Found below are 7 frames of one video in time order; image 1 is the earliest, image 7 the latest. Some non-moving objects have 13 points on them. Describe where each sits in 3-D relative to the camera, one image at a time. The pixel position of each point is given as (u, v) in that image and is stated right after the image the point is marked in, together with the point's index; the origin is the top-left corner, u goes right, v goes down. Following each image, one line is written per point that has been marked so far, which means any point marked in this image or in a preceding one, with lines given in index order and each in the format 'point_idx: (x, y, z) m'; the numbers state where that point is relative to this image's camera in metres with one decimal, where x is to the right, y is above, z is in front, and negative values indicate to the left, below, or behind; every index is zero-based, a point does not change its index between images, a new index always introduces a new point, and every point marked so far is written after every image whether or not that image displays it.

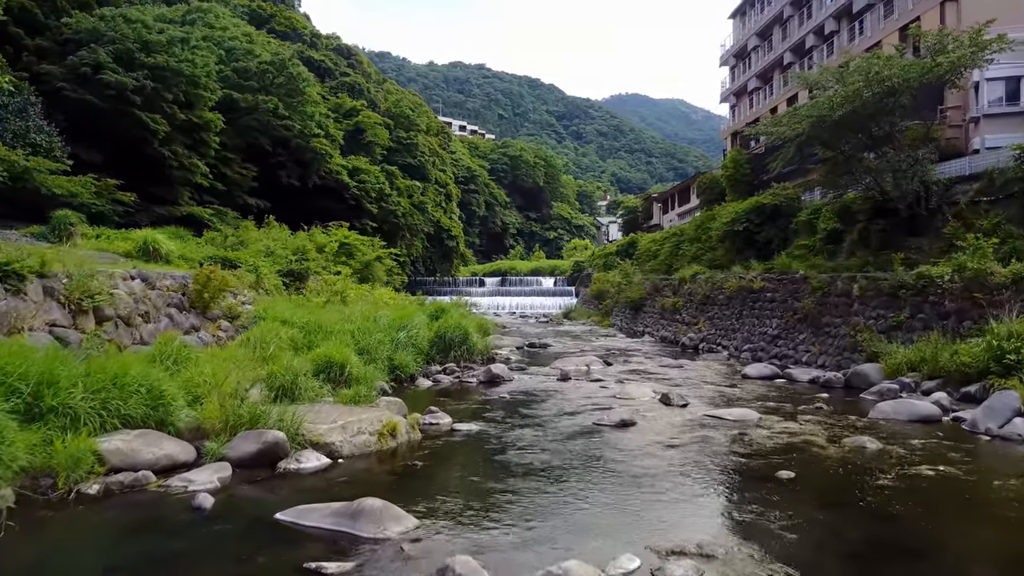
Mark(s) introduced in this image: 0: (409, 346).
0: (-2.1, -1.2, +11.8) m
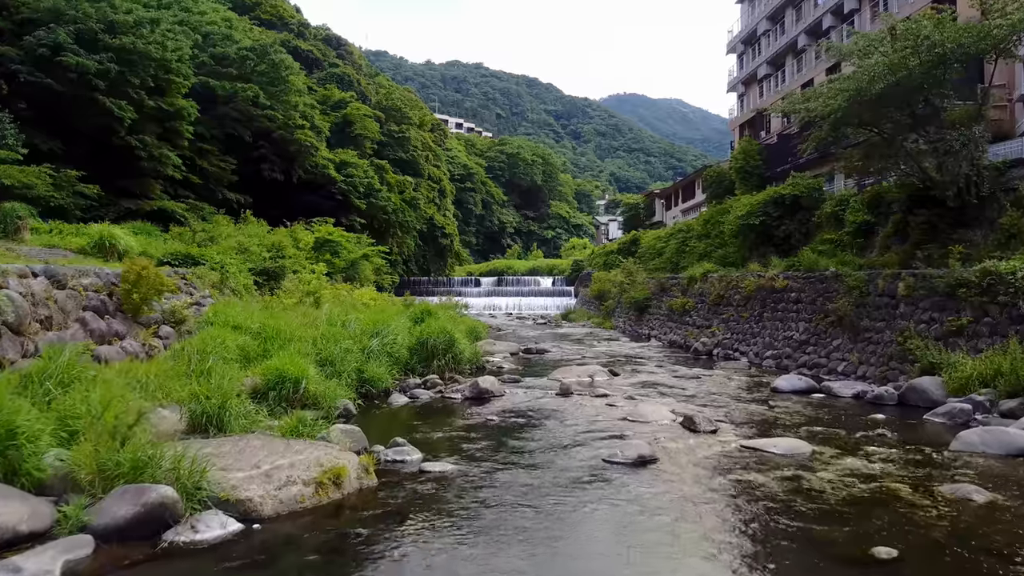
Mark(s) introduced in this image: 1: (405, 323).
0: (-2.2, -1.2, +10.2) m
1: (-2.2, -0.7, +12.1) m
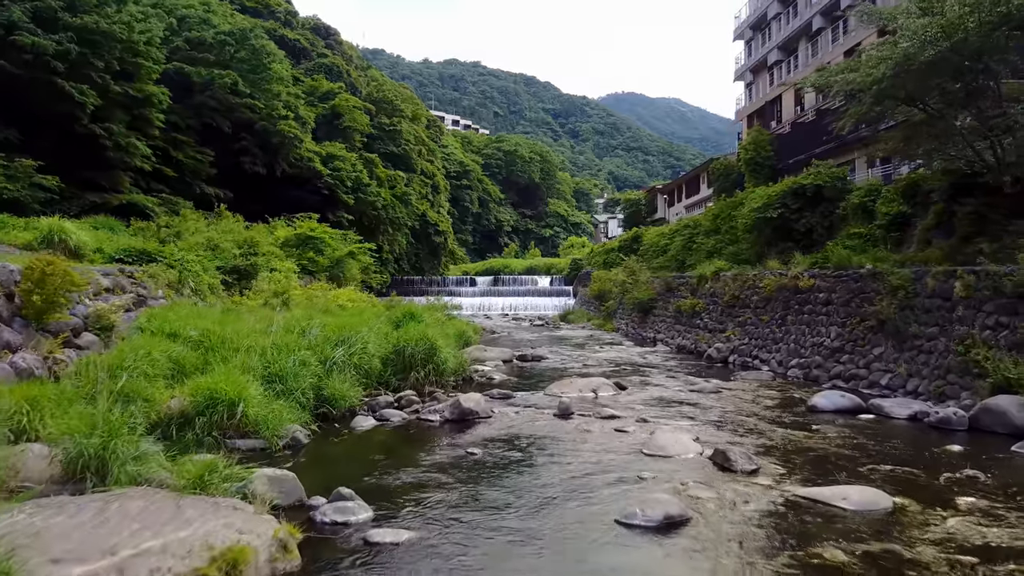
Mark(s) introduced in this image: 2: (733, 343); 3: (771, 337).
0: (-2.4, -1.2, +8.6) m
1: (-2.4, -0.7, +10.5) m
2: (+5.1, -1.3, +13.8) m
3: (+5.5, -1.0, +12.5) m
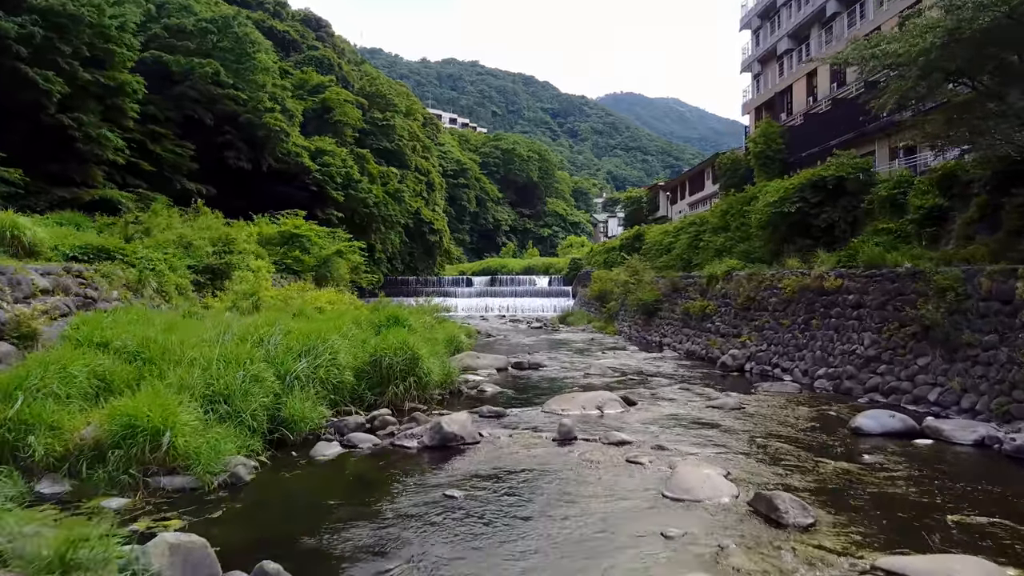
0: (-2.5, -1.2, +7.4) m
1: (-2.5, -0.8, +9.3) m
2: (+5.0, -1.3, +12.6) m
3: (+5.4, -1.1, +11.3) m
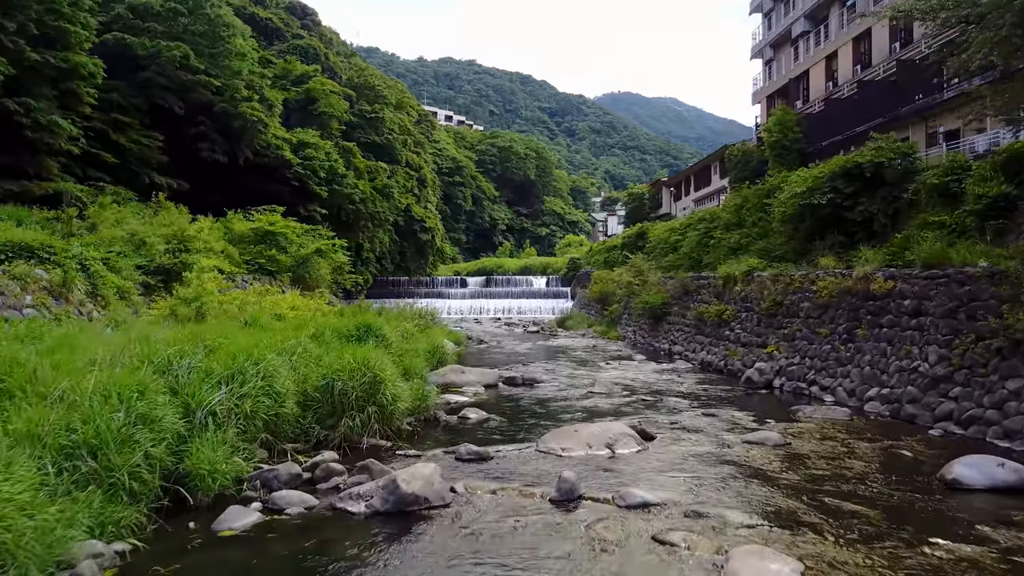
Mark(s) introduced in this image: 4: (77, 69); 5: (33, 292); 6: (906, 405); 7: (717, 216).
0: (-2.6, -1.2, +5.6) m
1: (-2.6, -0.8, +7.6) m
2: (+4.9, -1.4, +10.8) m
3: (+5.2, -1.1, +9.6) m
4: (-13.3, +6.7, +18.1) m
5: (-7.7, 0.0, +9.5) m
6: (+5.3, -1.6, +7.9) m
7: (+6.7, +2.4, +19.4) m
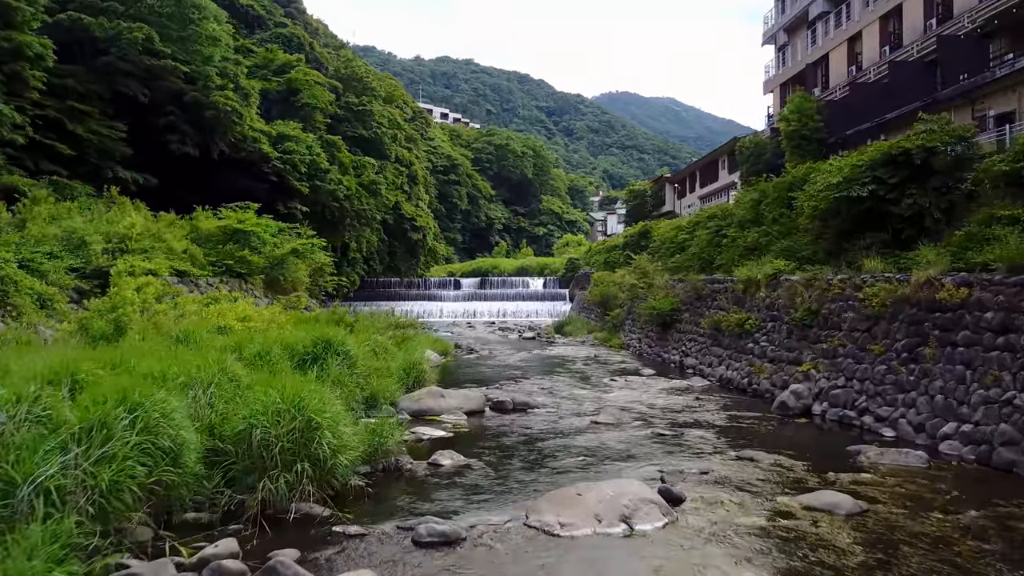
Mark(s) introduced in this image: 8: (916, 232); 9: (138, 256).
0: (-2.8, -1.4, +3.9) m
1: (-2.8, -0.9, +5.8) m
2: (+4.7, -1.5, +9.1) m
3: (+5.0, -1.2, +7.8) m
4: (-13.6, +6.6, +16.3) m
5: (-7.9, -0.2, +7.7) m
6: (+5.1, -1.7, +6.2) m
7: (+6.5, +2.3, +17.7) m
8: (+7.1, +1.0, +10.3) m
9: (-8.1, +0.7, +12.8) m
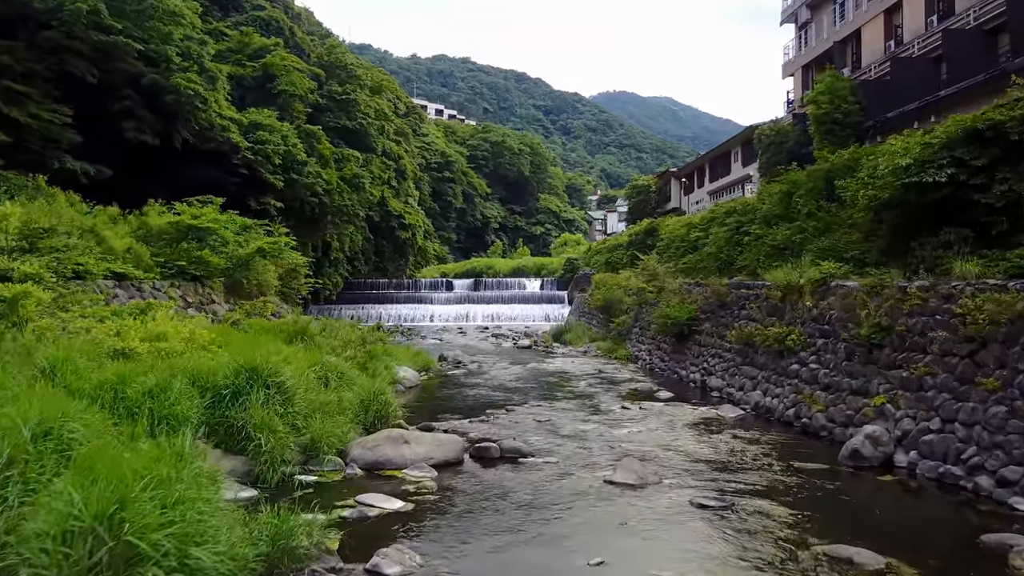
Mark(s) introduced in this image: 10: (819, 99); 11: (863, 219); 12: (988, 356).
0: (-2.9, -1.5, +1.7) m
1: (-2.9, -1.1, +3.7) m
2: (+4.5, -1.6, +7.0) m
3: (+4.9, -1.4, +5.7) m
4: (-13.7, +6.5, +14.1) m
5: (-8.0, -0.3, +5.5) m
6: (+5.0, -1.8, +4.1) m
7: (+6.3, +2.1, +15.5) m
8: (+6.9, +0.9, +8.2) m
9: (-8.3, +0.6, +10.6) m
10: (+7.9, +4.9, +15.0) m
11: (+5.9, +1.2, +9.9) m
12: (+5.0, -0.7, +6.1) m
